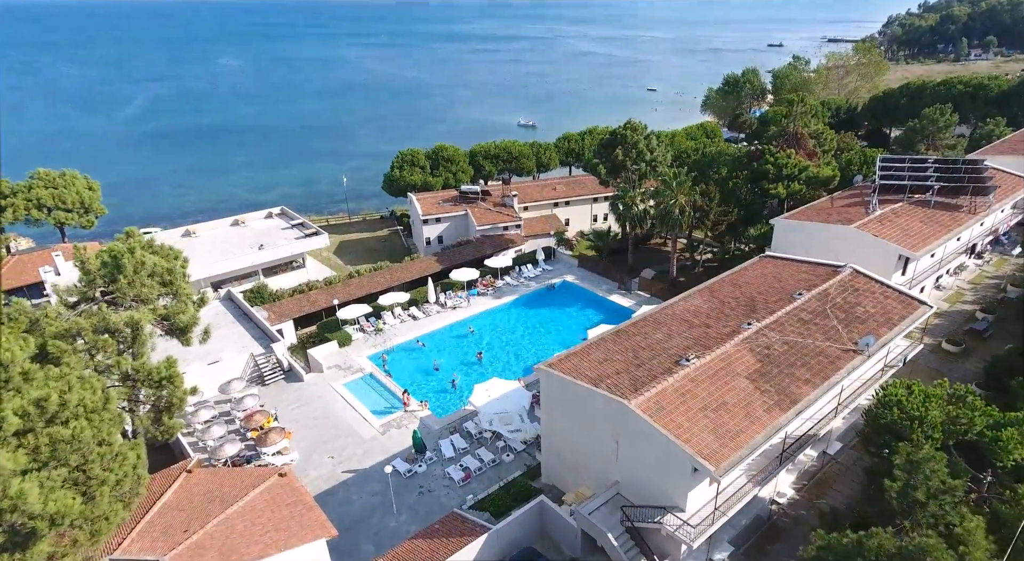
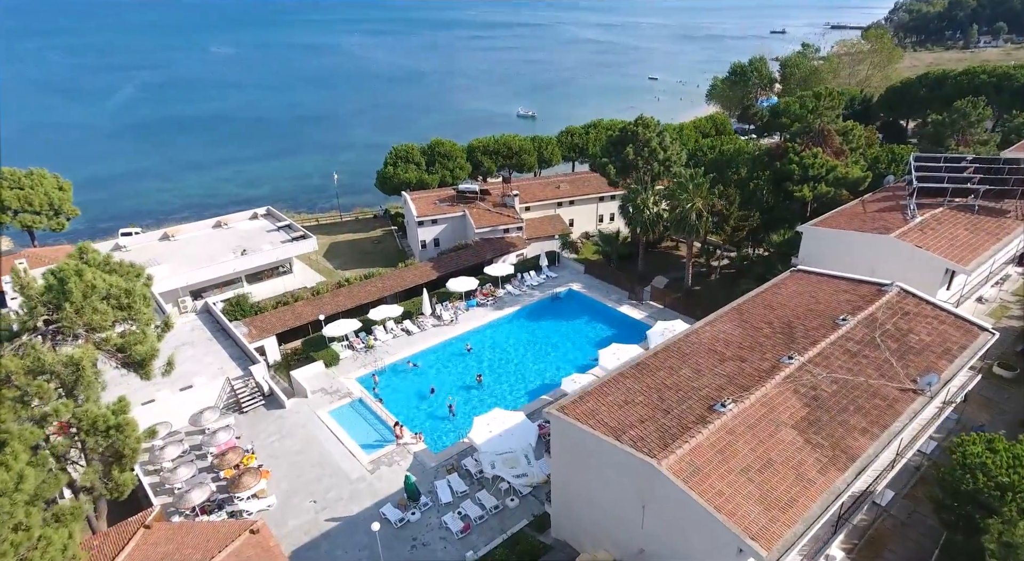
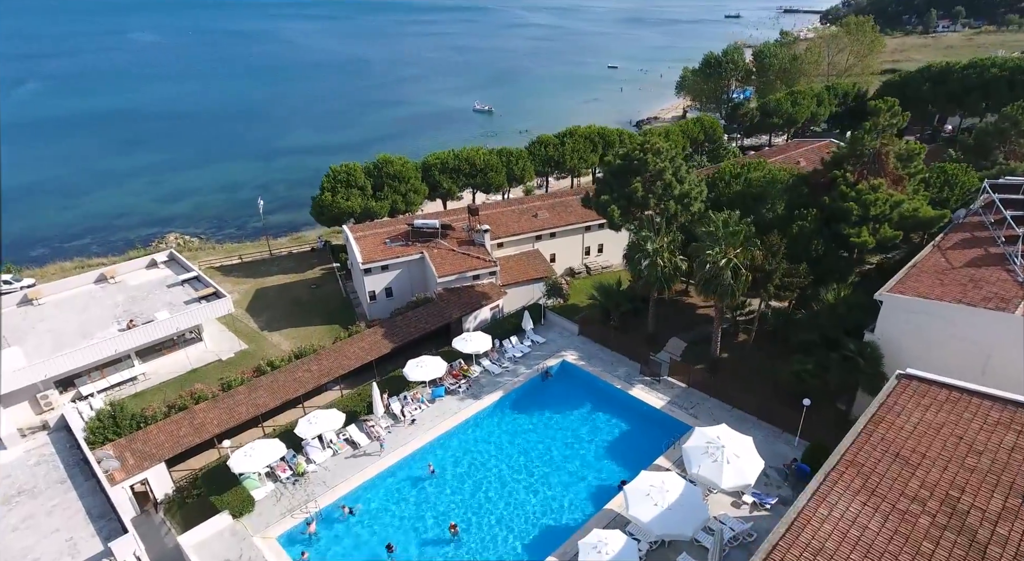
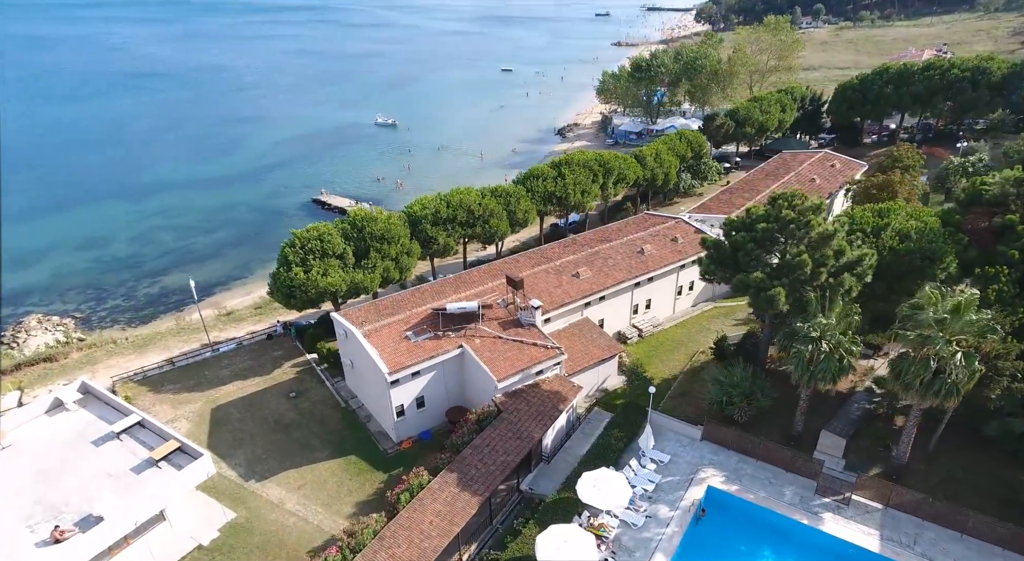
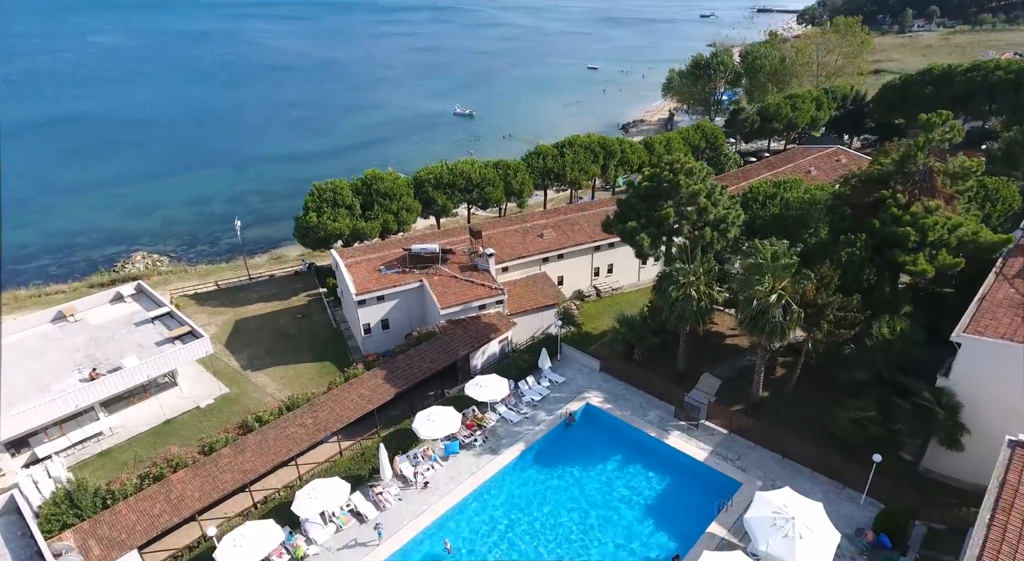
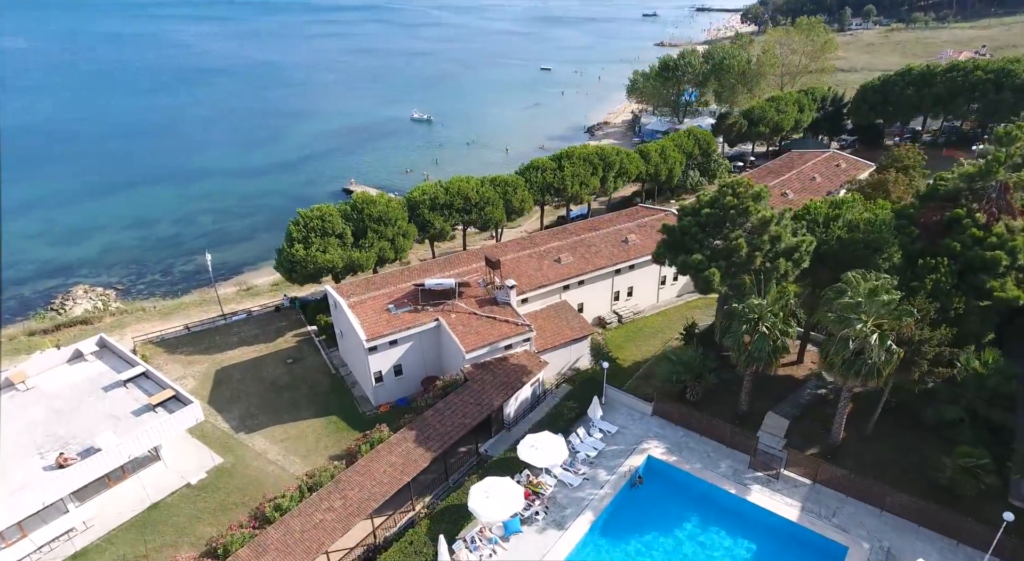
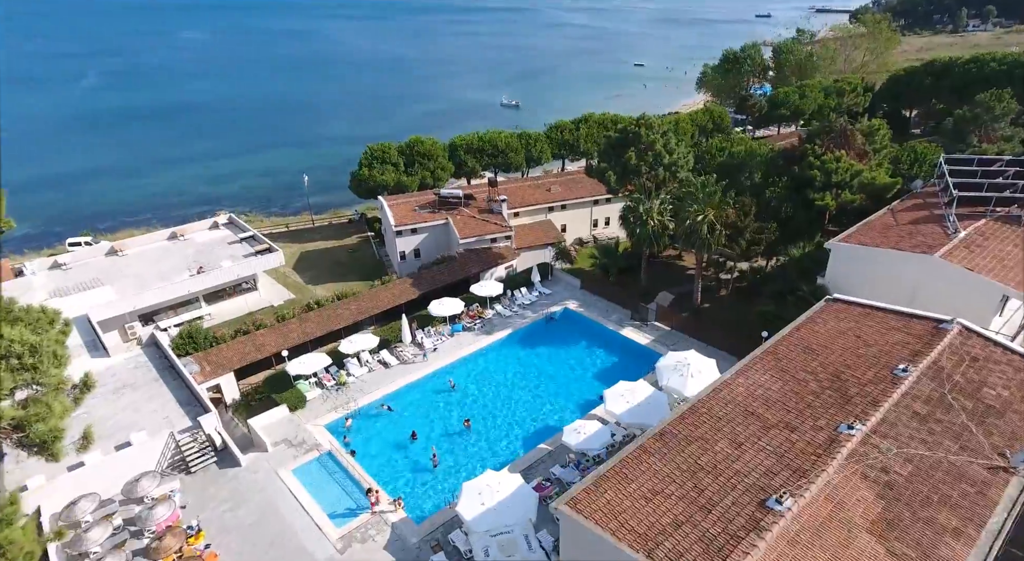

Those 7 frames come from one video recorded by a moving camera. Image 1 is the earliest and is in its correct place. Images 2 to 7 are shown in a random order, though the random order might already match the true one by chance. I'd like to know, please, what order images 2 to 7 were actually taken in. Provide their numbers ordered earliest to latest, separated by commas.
2, 7, 3, 5, 6, 4
